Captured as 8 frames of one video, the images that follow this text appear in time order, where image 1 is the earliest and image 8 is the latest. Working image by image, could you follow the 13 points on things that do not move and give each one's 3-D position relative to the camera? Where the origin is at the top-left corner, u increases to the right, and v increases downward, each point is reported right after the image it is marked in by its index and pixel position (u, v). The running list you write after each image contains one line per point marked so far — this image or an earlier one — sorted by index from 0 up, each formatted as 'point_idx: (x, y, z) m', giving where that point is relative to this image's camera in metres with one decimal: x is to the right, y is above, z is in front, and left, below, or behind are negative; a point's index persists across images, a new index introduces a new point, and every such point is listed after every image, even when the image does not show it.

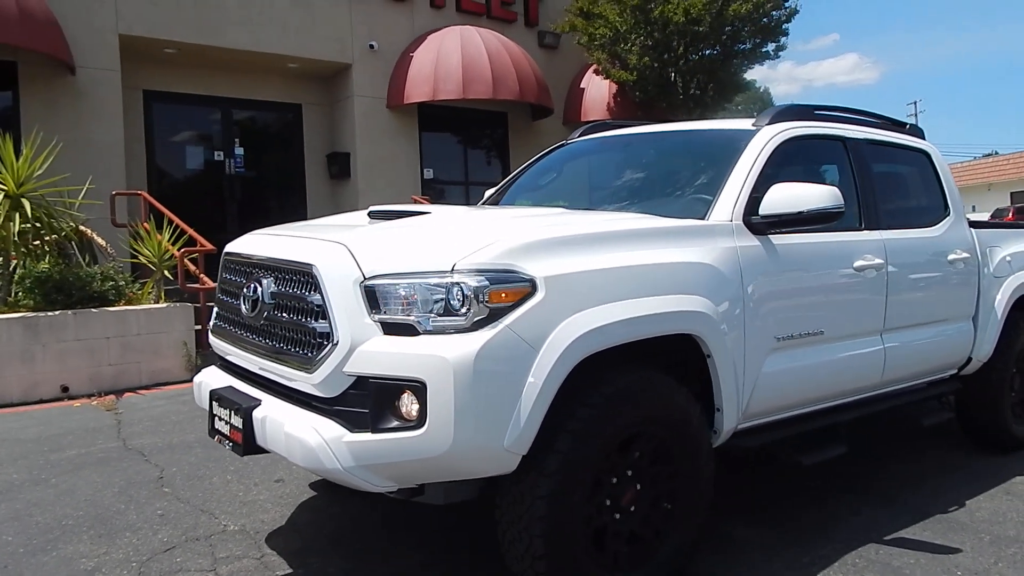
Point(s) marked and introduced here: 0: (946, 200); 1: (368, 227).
0: (+3.1, +0.6, +4.9) m
1: (-0.6, +0.3, +3.1) m
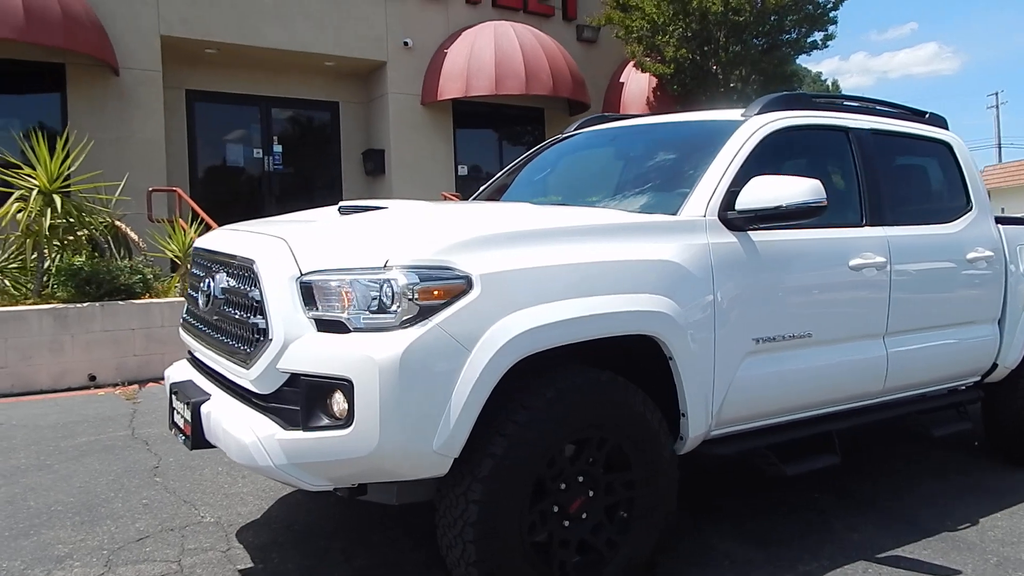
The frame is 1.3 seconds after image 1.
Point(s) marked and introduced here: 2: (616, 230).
0: (+3.0, +0.6, +4.6) m
1: (-0.8, +0.3, +3.0) m
2: (+0.4, +0.2, +3.0) m
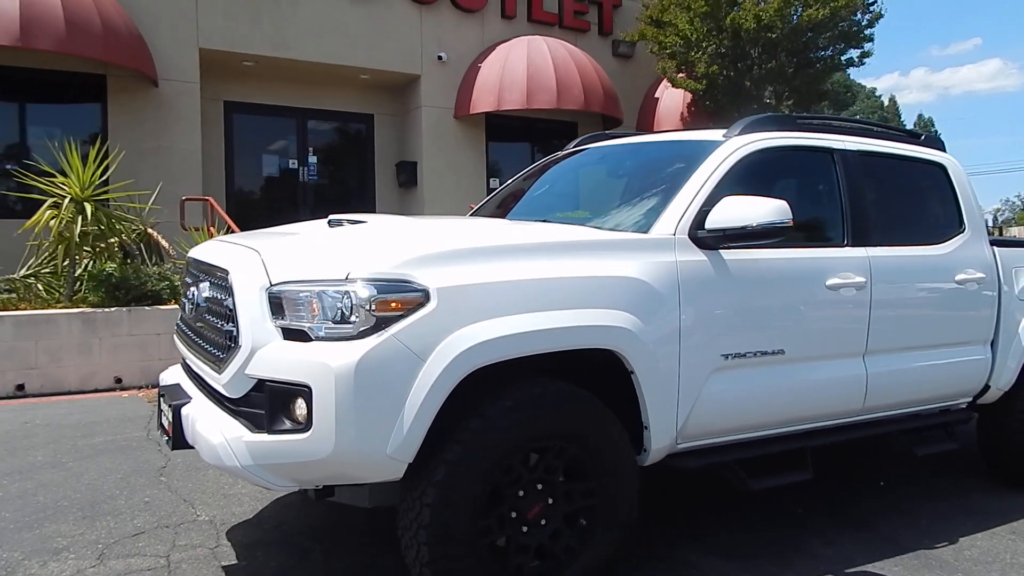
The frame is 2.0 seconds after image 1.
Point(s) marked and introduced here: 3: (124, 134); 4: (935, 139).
0: (+3.0, +0.5, +4.5) m
1: (-1.0, +0.2, +3.2) m
2: (+0.3, +0.2, +3.1) m
3: (-6.4, +2.6, +11.6) m
4: (+2.9, +1.0, +4.7) m
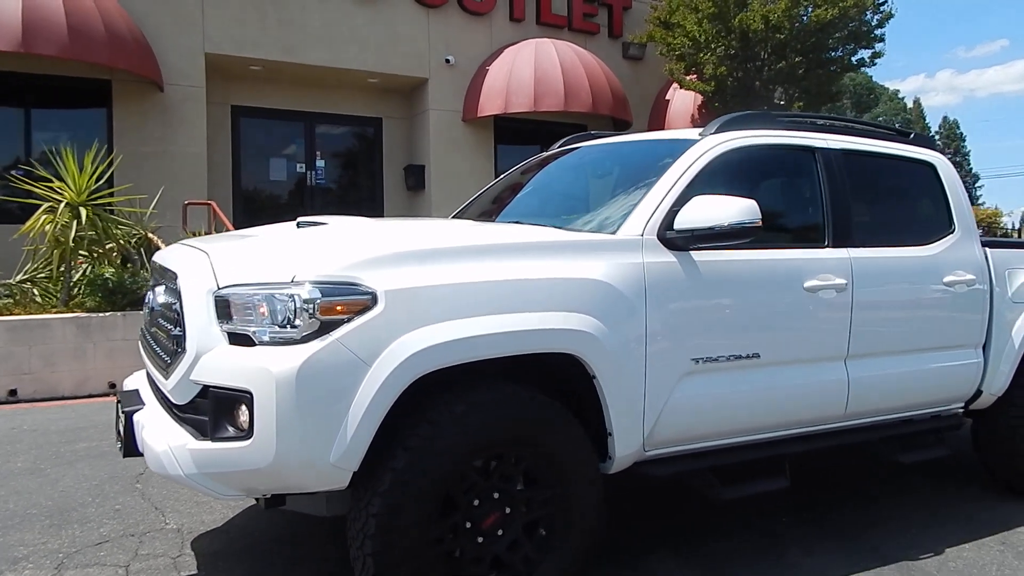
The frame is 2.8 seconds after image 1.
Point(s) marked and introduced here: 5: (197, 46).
0: (+2.8, +0.5, +4.4) m
1: (-1.1, +0.2, +3.1) m
2: (+0.1, +0.2, +3.0) m
3: (-6.4, +2.5, +11.6) m
4: (+2.7, +1.0, +4.6) m
5: (-5.4, +4.1, +12.0) m
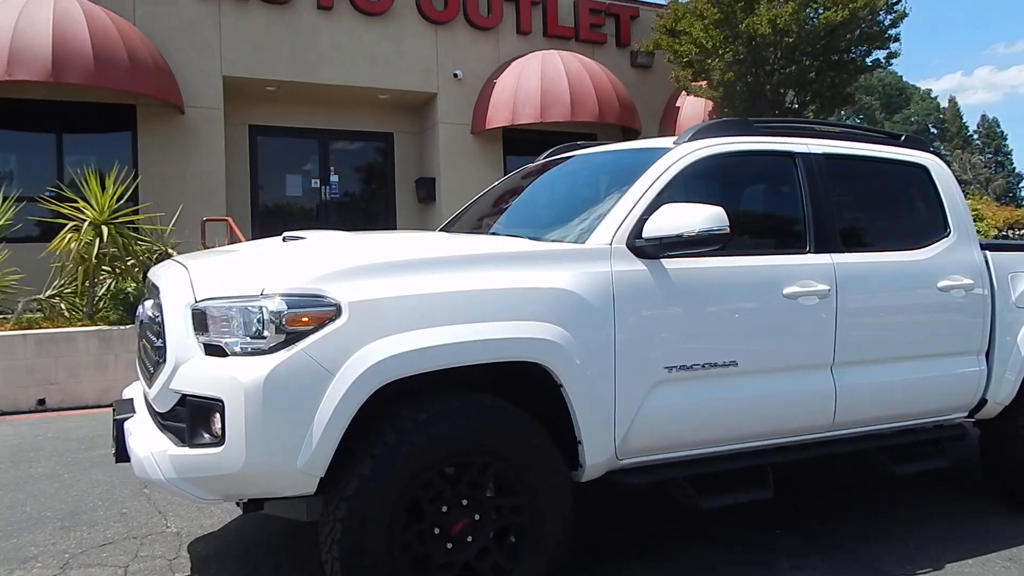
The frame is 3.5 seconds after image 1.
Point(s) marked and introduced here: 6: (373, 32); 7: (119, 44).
0: (+2.7, +0.4, +4.4) m
1: (-1.3, +0.2, +3.2) m
2: (0.0, +0.1, +3.0) m
3: (-6.2, +2.2, +12.0) m
4: (+2.6, +1.0, +4.6) m
5: (-5.2, +3.9, +12.3) m
6: (-2.6, +4.9, +13.4) m
7: (-6.0, +3.8, +10.7) m
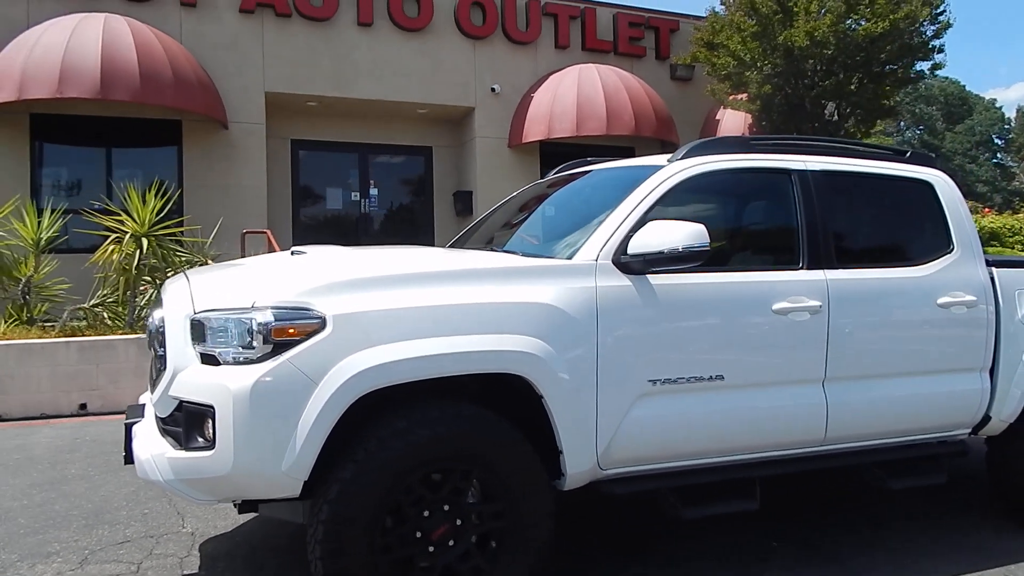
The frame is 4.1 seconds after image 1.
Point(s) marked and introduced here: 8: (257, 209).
0: (+2.7, +0.3, +4.3) m
1: (-1.3, +0.1, +3.4) m
2: (-0.1, +0.1, +3.2) m
3: (-5.7, +2.1, +12.5) m
4: (+2.7, +0.9, +4.5) m
5: (-4.7, +3.7, +12.8) m
6: (-2.0, +4.7, +13.7) m
7: (-5.6, +3.6, +11.2) m
8: (-4.7, +1.5, +12.8) m
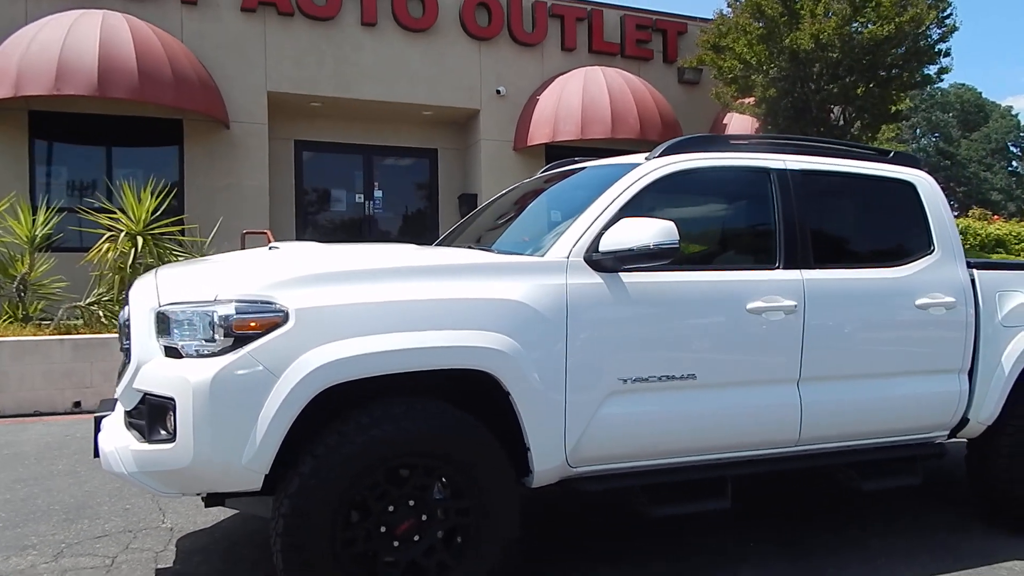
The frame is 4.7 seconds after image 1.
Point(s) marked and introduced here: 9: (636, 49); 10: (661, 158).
0: (+2.6, +0.3, +4.3) m
1: (-1.5, +0.1, +3.4) m
2: (-0.2, +0.1, +3.1) m
3: (-5.7, +2.1, +12.6) m
4: (+2.5, +0.9, +4.5) m
5: (-4.7, +3.7, +12.9) m
6: (-2.0, +4.7, +13.8) m
7: (-5.6, +3.6, +11.3) m
8: (-4.8, +1.5, +12.8) m
9: (+2.5, +5.2, +15.1) m
10: (+0.8, +0.7, +3.8) m
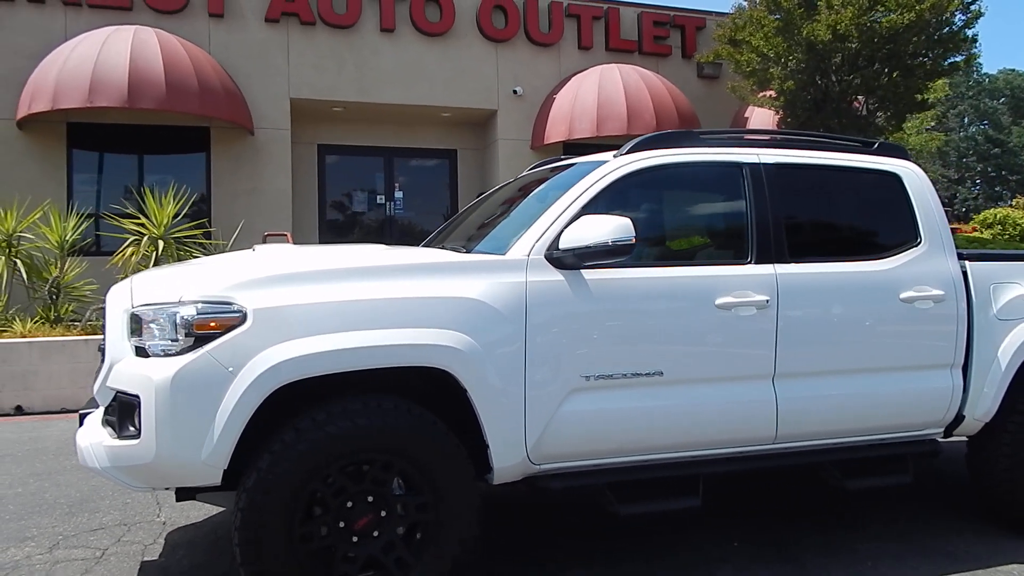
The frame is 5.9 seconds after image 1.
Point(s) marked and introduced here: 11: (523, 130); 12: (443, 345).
0: (+2.5, +0.4, +4.2) m
1: (-1.6, +0.1, +3.5) m
2: (-0.4, +0.1, +3.2) m
3: (-5.4, +2.0, +12.9) m
4: (+2.4, +0.9, +4.4) m
5: (-4.4, +3.7, +13.1) m
6: (-1.7, +4.7, +13.9) m
7: (-5.4, +3.6, +11.6) m
8: (-4.5, +1.4, +13.1) m
9: (+2.8, +5.2, +15.0) m
10: (+0.6, +0.7, +3.8) m
11: (+0.1, +3.3, +14.5) m
12: (-0.3, -0.2, +3.1) m
